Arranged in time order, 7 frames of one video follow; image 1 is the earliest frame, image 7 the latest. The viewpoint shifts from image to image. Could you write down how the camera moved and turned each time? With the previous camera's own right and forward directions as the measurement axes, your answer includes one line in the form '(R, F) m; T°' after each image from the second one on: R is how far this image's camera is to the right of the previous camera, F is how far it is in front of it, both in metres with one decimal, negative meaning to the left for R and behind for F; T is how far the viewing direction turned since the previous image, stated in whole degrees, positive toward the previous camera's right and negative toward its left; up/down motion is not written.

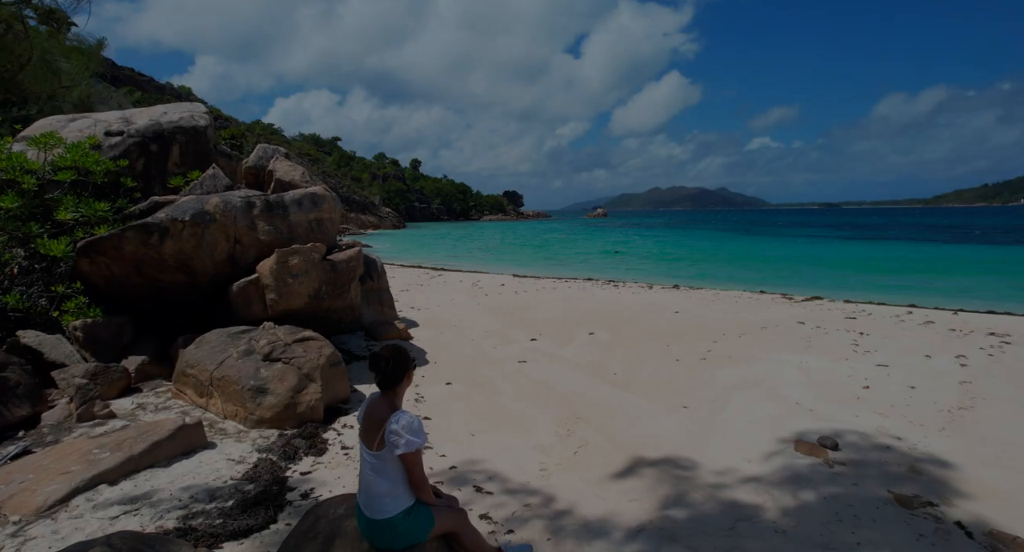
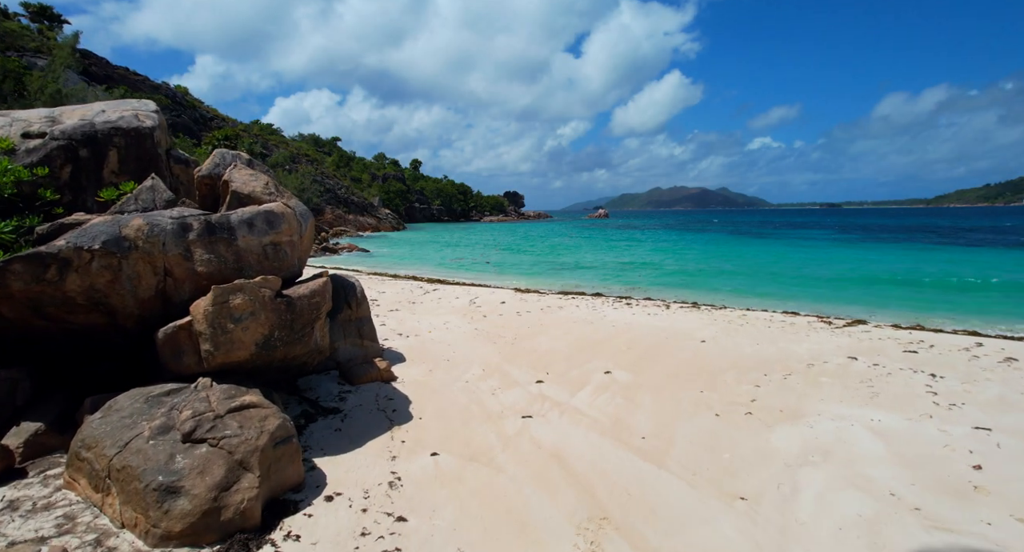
(0.0, +1.5) m; 0°
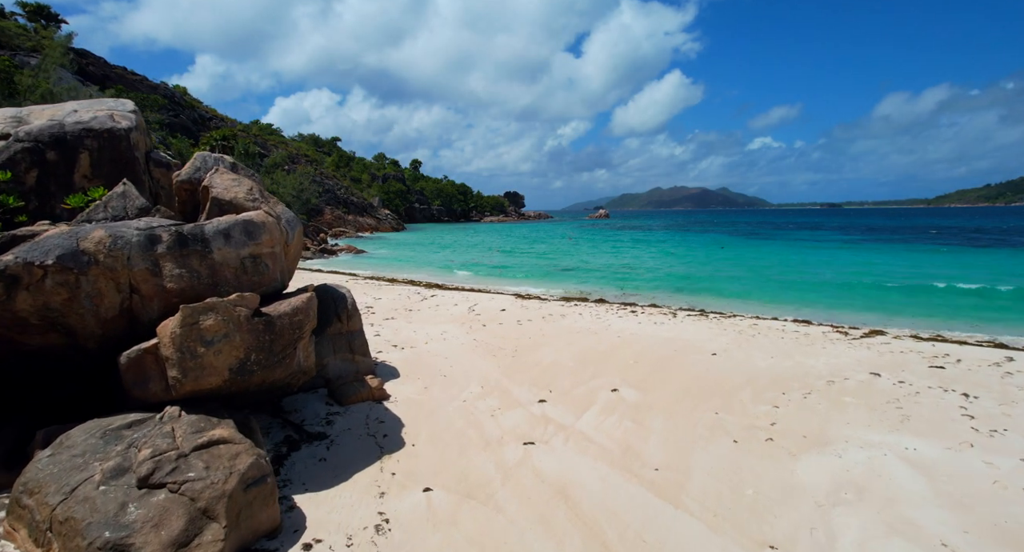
(0.0, +0.5) m; 0°
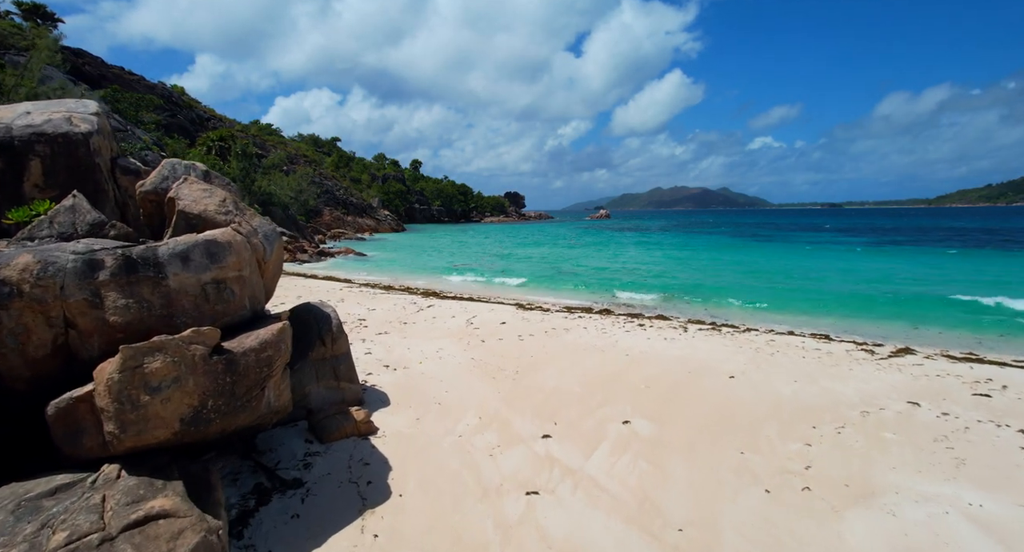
(0.0, +0.8) m; 0°
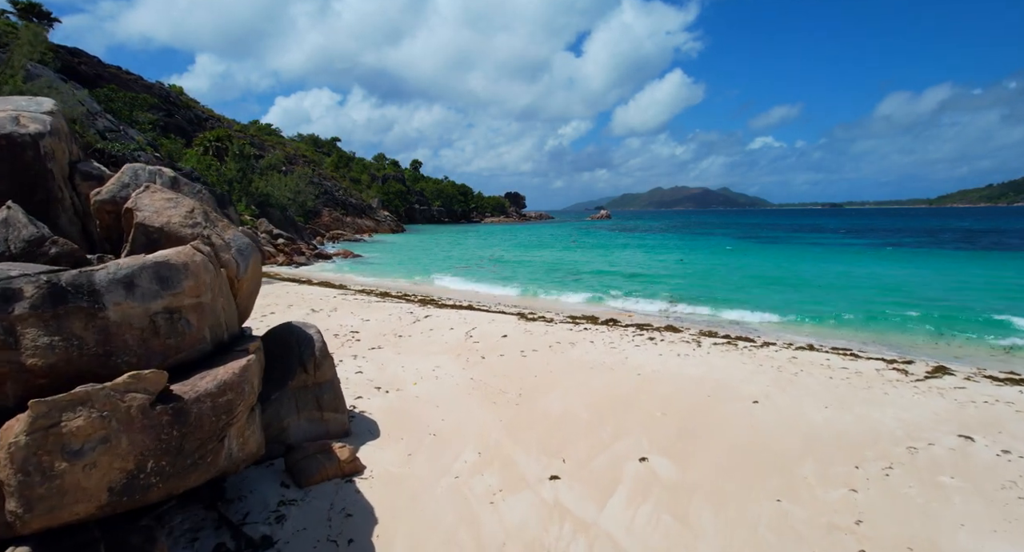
(0.0, +0.8) m; 0°
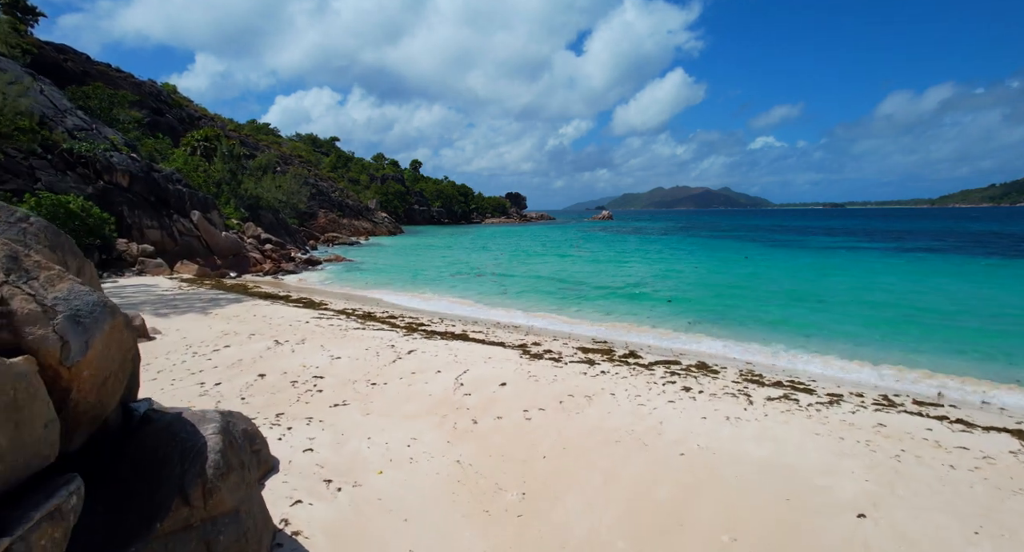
(0.0, +2.5) m; 0°
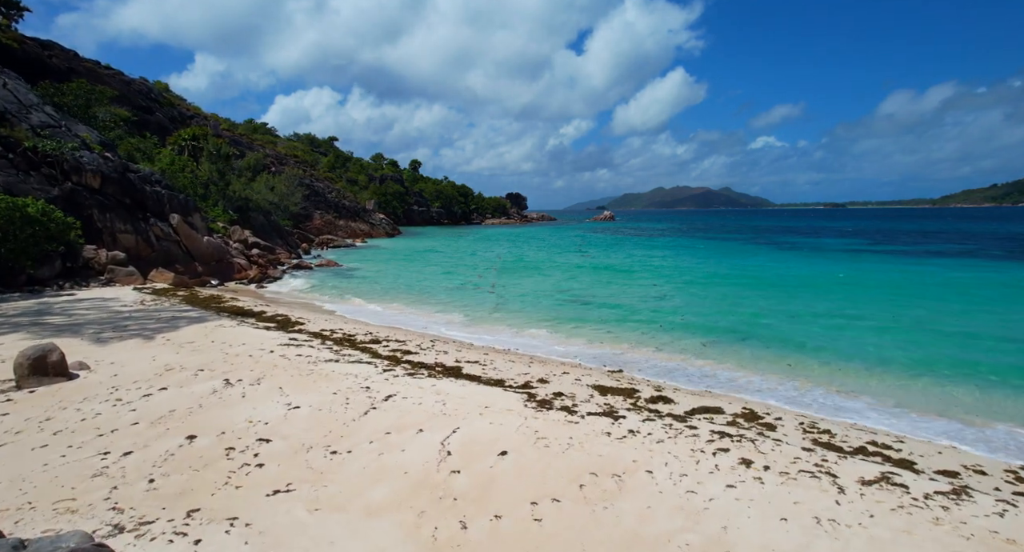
(0.0, +2.5) m; 0°
